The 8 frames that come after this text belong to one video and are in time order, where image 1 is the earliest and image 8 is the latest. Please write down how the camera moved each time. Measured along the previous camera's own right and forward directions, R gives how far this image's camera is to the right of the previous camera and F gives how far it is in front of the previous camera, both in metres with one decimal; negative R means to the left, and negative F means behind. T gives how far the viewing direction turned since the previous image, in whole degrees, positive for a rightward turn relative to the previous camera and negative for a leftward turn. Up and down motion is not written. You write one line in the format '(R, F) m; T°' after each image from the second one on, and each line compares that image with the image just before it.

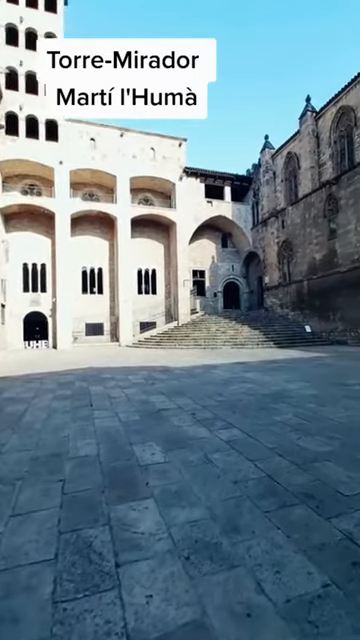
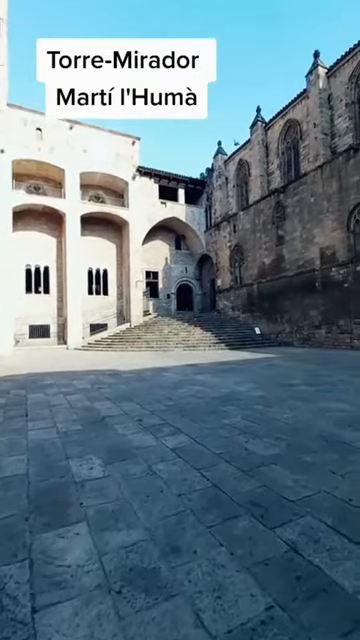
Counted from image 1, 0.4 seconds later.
(+0.1, +0.2) m; +8°
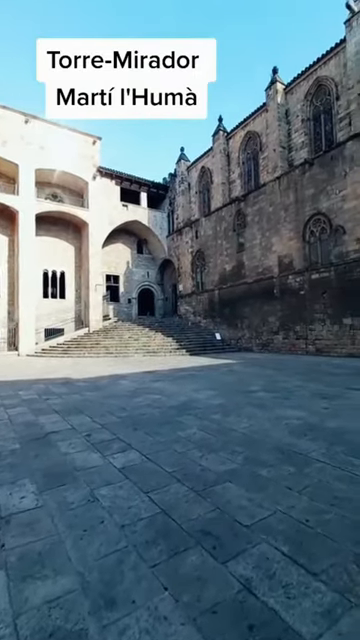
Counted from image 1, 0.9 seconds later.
(+0.1, +0.2) m; +7°
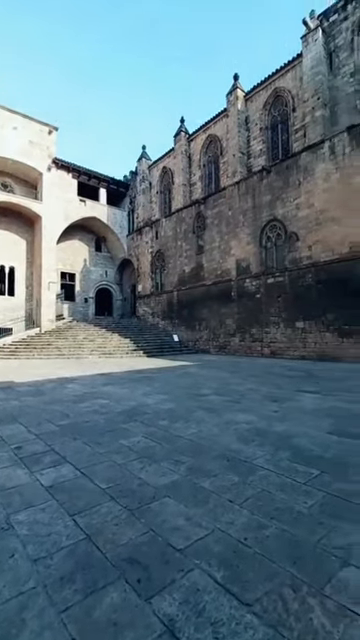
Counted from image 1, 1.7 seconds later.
(+0.2, +0.2) m; +7°
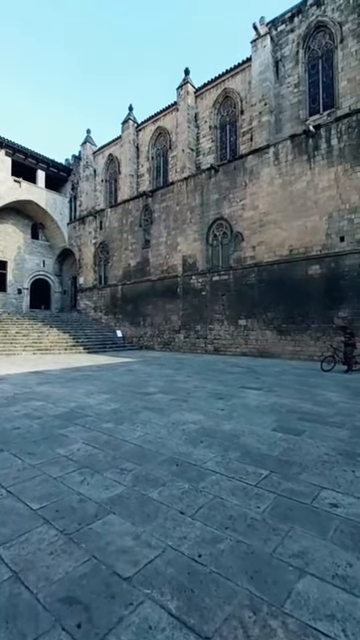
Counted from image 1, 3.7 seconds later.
(-0.1, +0.2) m; +10°
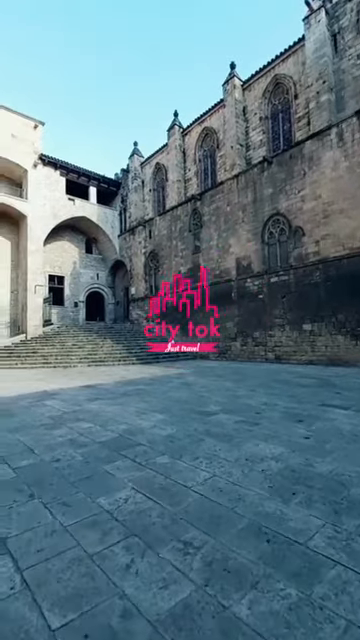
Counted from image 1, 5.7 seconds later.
(-0.2, +0.8) m; -9°
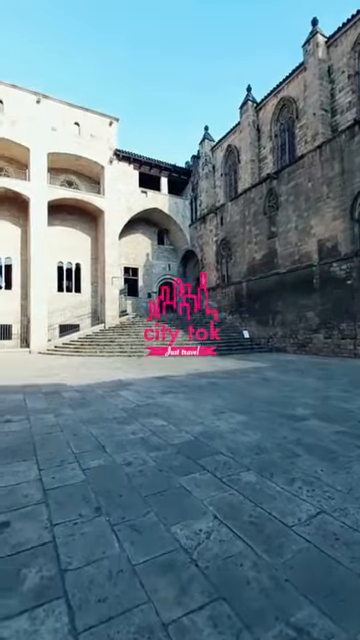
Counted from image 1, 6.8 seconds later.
(-0.1, +0.5) m; -13°
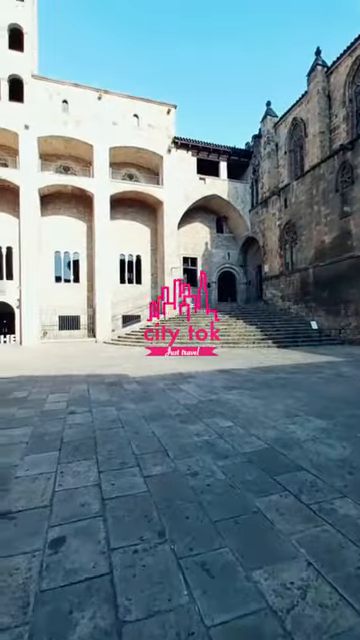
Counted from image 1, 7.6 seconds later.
(-0.1, +0.4) m; -11°
